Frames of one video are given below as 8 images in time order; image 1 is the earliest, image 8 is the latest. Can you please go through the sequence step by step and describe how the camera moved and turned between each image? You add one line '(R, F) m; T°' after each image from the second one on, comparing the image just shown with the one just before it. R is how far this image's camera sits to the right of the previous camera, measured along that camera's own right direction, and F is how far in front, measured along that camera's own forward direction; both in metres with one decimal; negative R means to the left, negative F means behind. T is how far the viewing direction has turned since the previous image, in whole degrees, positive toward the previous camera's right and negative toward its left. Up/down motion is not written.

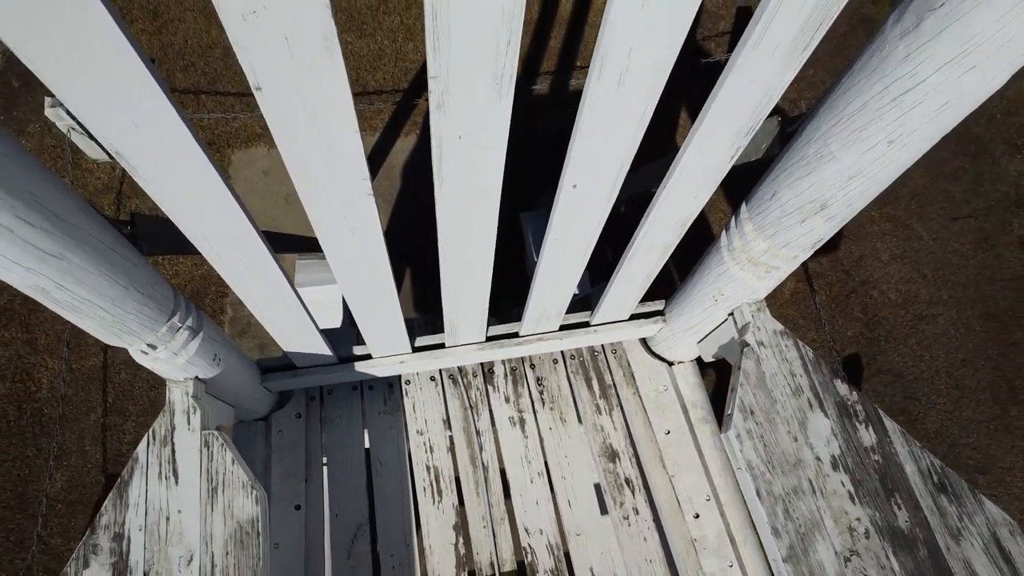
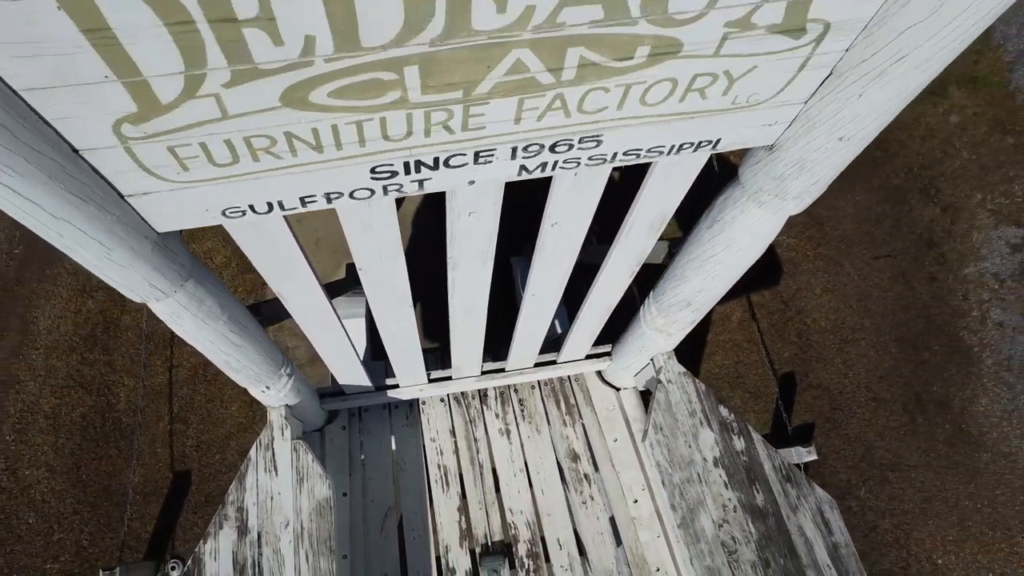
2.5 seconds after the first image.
(0.0, -0.5) m; 0°
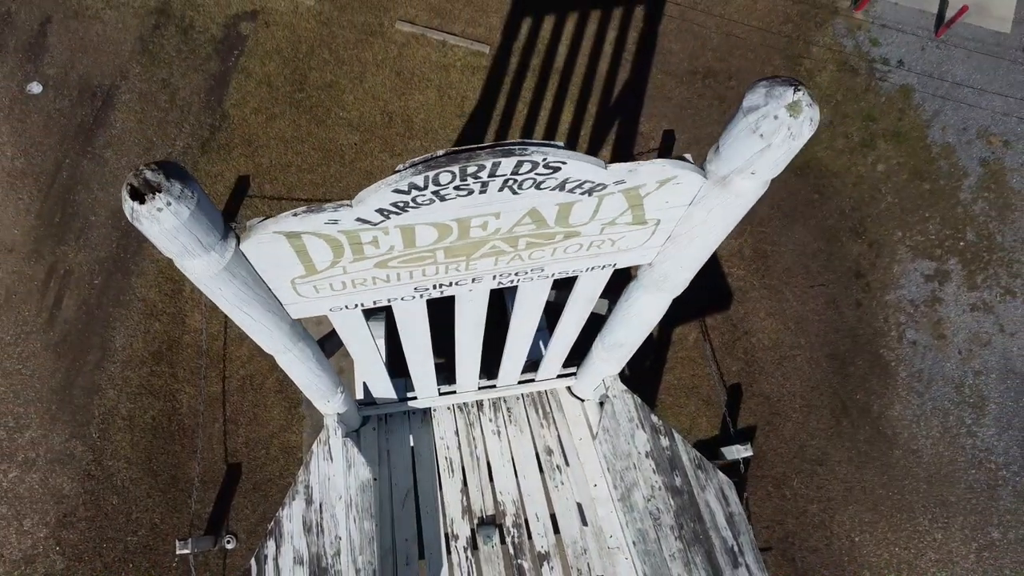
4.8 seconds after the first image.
(0.0, -0.6) m; 0°
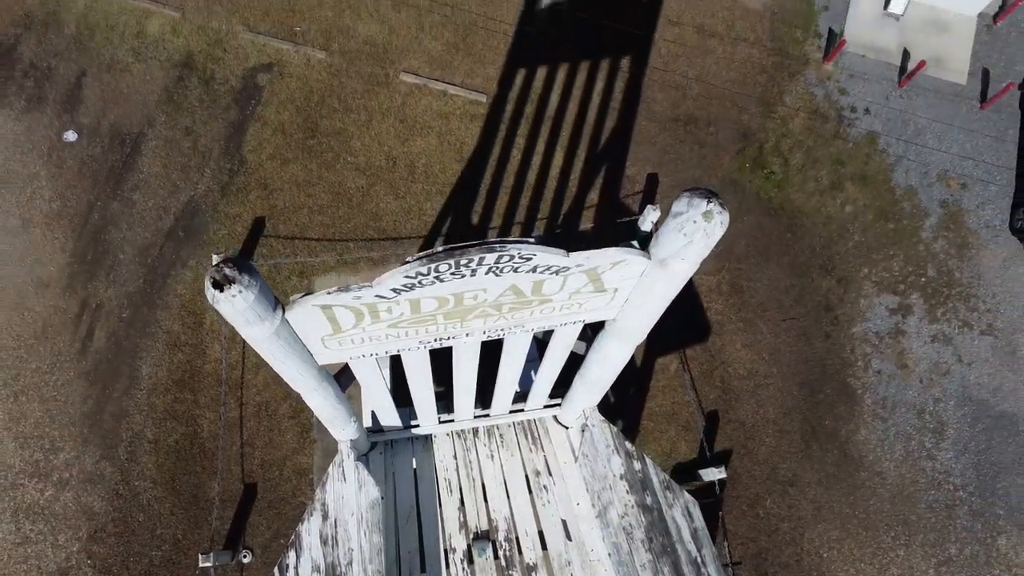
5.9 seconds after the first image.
(0.0, -0.3) m; 0°
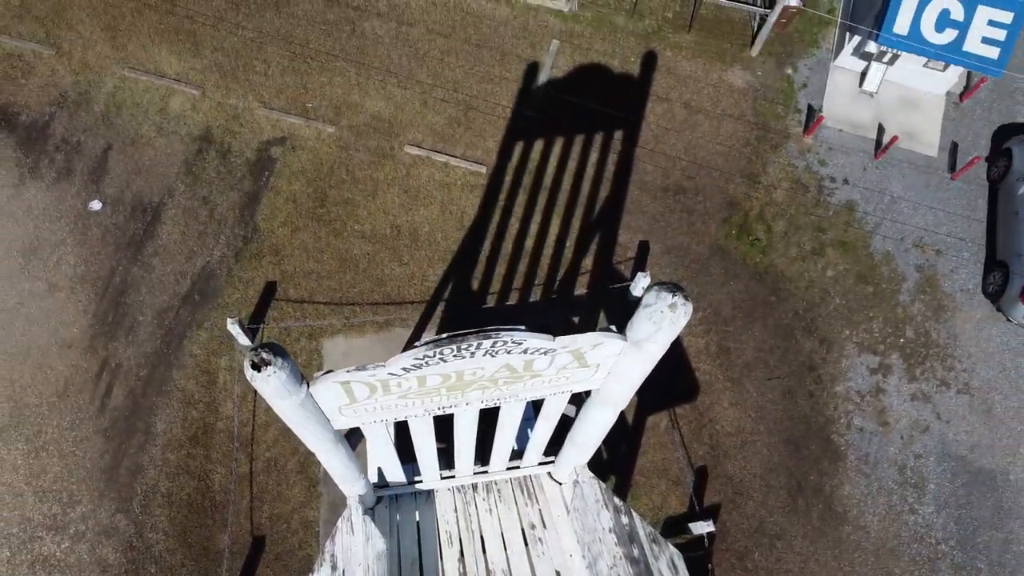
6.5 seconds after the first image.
(0.0, -0.2) m; 0°
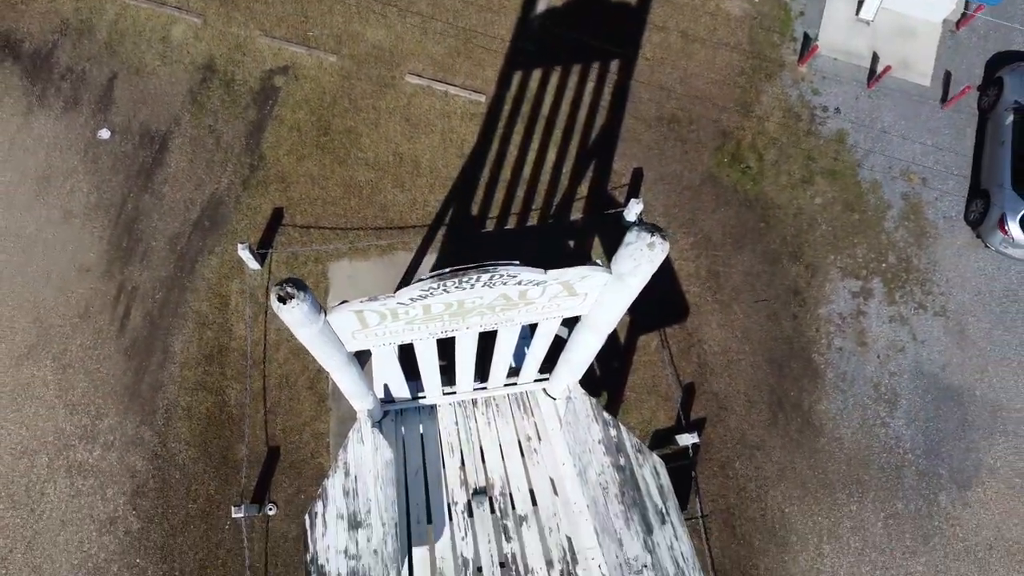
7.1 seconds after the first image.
(0.0, -0.2) m; 0°
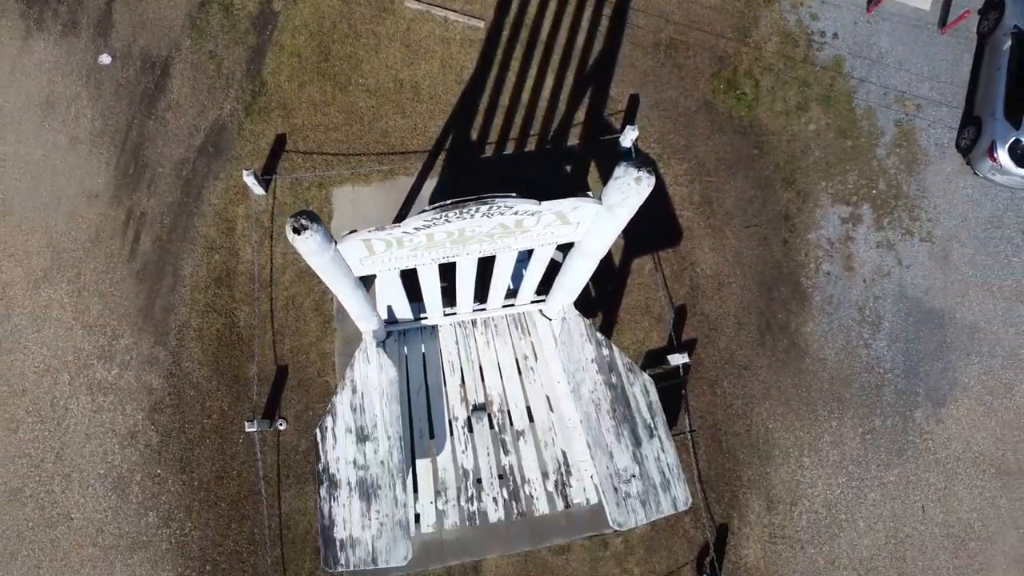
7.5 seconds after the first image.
(0.0, -0.1) m; 0°
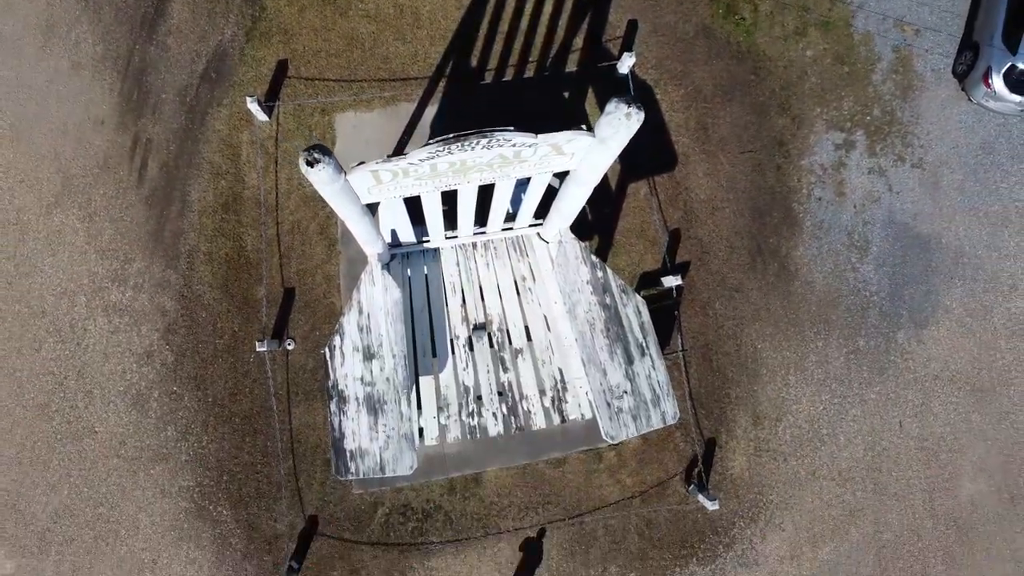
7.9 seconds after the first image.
(0.0, -0.1) m; 0°
